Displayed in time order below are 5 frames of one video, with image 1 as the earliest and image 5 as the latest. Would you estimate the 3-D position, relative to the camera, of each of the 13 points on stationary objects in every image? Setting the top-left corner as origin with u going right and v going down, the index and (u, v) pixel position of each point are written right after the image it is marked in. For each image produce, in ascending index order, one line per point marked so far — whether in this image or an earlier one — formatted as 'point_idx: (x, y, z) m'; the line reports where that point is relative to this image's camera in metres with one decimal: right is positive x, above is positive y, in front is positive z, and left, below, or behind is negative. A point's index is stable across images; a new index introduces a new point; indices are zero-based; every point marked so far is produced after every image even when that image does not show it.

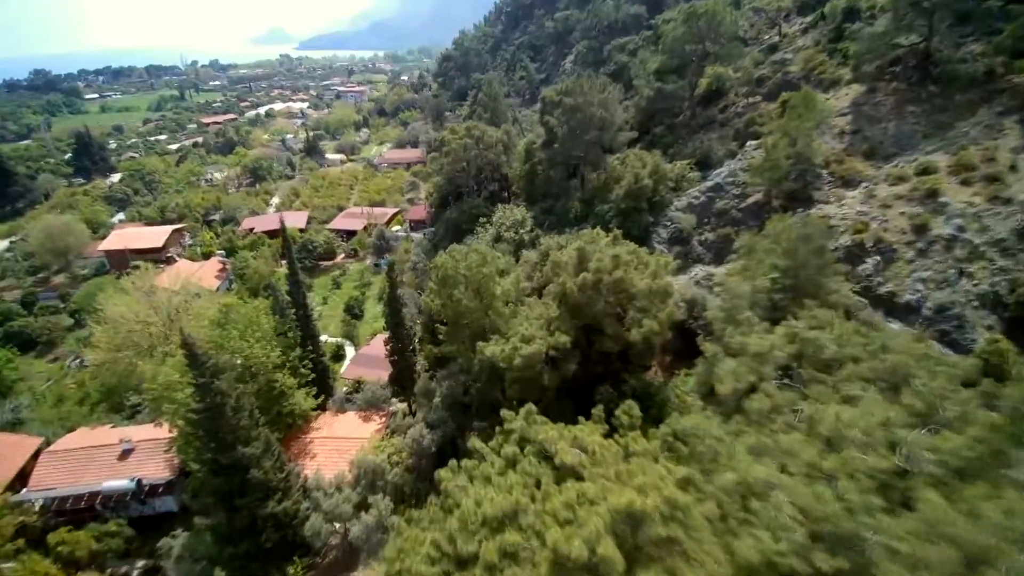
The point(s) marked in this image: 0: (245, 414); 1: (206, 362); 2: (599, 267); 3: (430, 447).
0: (-7.9, -3.7, +16.3) m
1: (-8.4, -2.0, +15.1) m
2: (+2.7, +0.6, +17.4) m
3: (-2.8, -5.5, +19.0) m
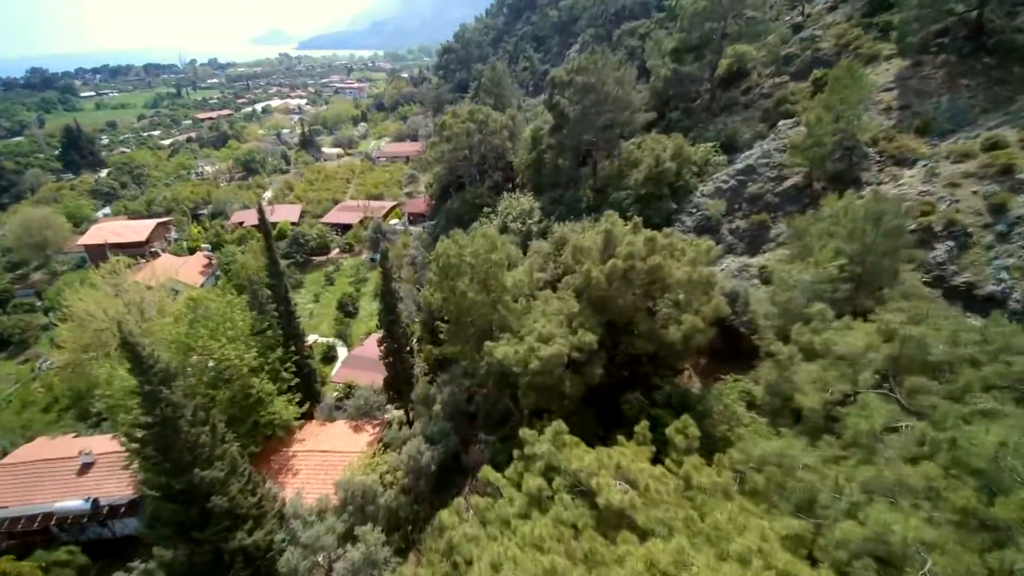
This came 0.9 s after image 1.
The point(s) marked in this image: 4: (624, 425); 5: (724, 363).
0: (-7.5, -3.4, +13.6) m
1: (-8.0, -1.8, +12.4) m
2: (+3.1, +0.9, +14.6) m
3: (-2.4, -5.2, +16.3) m
4: (+3.2, -3.9, +15.7) m
5: (+6.9, -2.5, +18.0) m
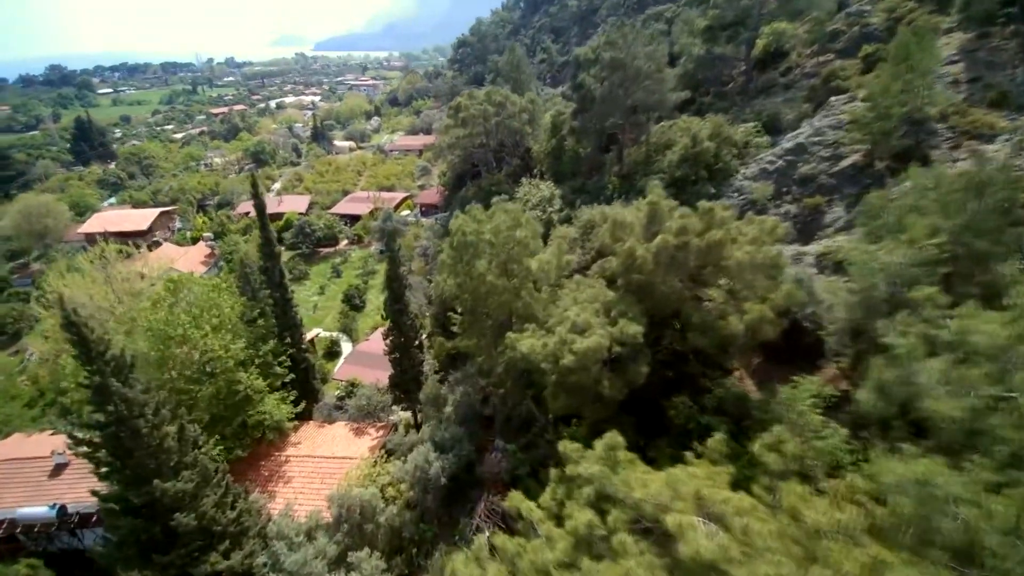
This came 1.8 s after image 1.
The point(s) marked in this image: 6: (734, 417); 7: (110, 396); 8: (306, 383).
0: (-6.9, -2.9, +11.4) m
1: (-7.4, -1.2, +10.2) m
2: (+3.7, +1.3, +12.2) m
3: (-1.8, -4.8, +14.0) m
4: (+3.8, -3.5, +13.2) m
5: (+7.5, -2.1, +15.5) m
6: (+5.1, -3.0, +13.3) m
7: (-7.3, -2.0, +10.1) m
8: (-7.2, -3.4, +19.6) m
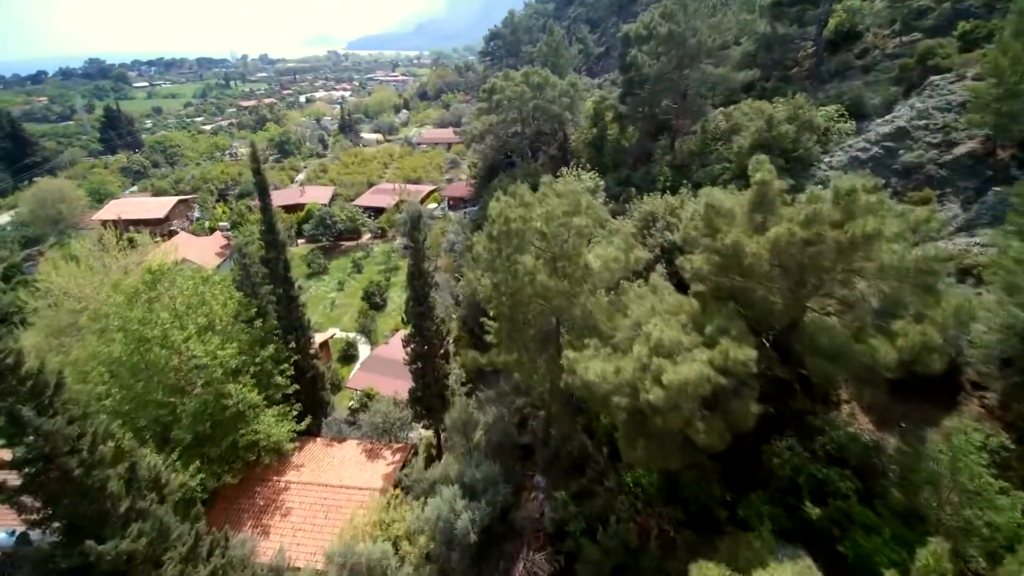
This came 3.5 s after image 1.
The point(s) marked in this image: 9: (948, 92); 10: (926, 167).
0: (-6.0, -2.8, +8.6) m
1: (-6.5, -1.1, +7.5) m
2: (+4.8, +1.1, +9.0) m
3: (-0.9, -4.8, +11.0) m
4: (+4.7, -3.6, +10.1) m
5: (+8.6, -2.4, +12.1) m
6: (+6.1, -3.2, +10.1) m
7: (-6.4, -1.8, +7.4) m
8: (-6.0, -3.2, +16.8) m
9: (+15.4, +6.9, +19.6) m
10: (+13.4, +3.9, +18.0) m
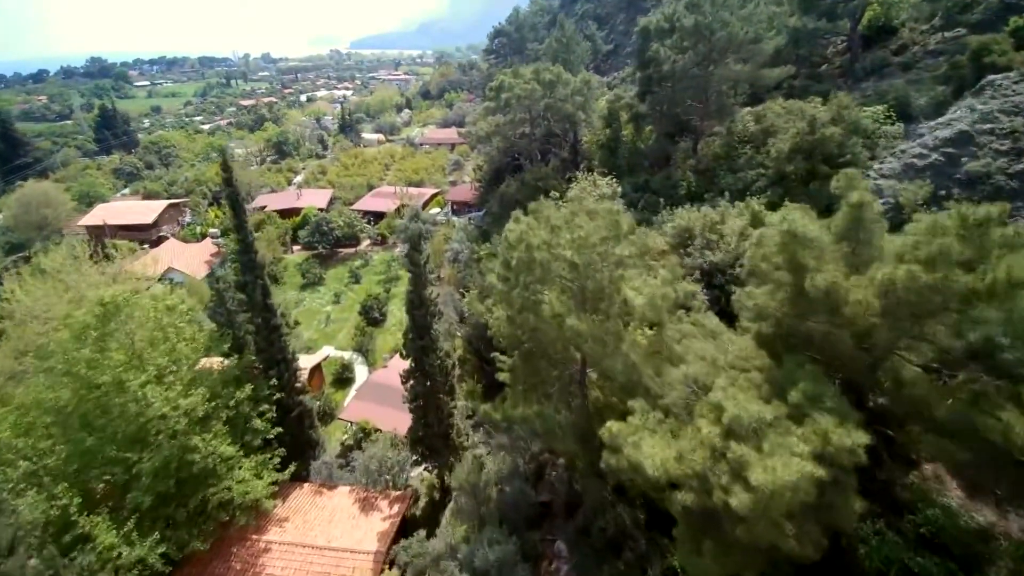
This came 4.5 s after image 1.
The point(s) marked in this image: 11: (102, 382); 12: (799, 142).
0: (-5.7, -3.5, +6.6) m
1: (-6.2, -1.8, +5.4) m
2: (+5.1, +0.4, +6.9) m
3: (-0.5, -5.5, +9.0) m
4: (+5.0, -4.3, +8.0) m
5: (+9.0, -3.1, +10.0) m
6: (+6.4, -3.9, +8.0) m
7: (-6.1, -2.5, +5.4) m
8: (-5.6, -3.9, +14.8) m
9: (+15.8, +6.2, +17.5) m
10: (+13.8, +3.2, +15.8) m
11: (-7.9, -1.8, +10.7) m
12: (+9.5, +4.8, +18.3) m
